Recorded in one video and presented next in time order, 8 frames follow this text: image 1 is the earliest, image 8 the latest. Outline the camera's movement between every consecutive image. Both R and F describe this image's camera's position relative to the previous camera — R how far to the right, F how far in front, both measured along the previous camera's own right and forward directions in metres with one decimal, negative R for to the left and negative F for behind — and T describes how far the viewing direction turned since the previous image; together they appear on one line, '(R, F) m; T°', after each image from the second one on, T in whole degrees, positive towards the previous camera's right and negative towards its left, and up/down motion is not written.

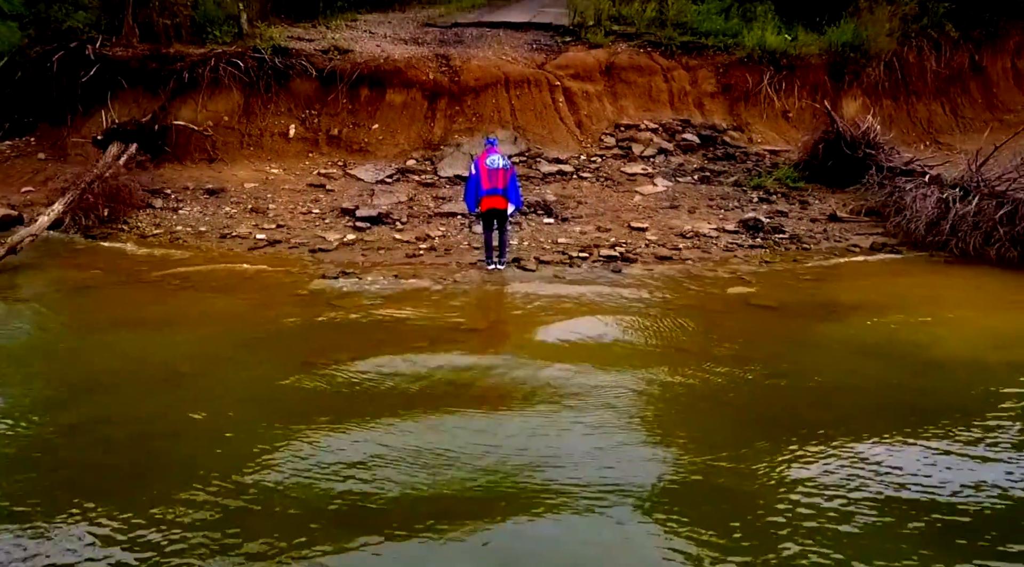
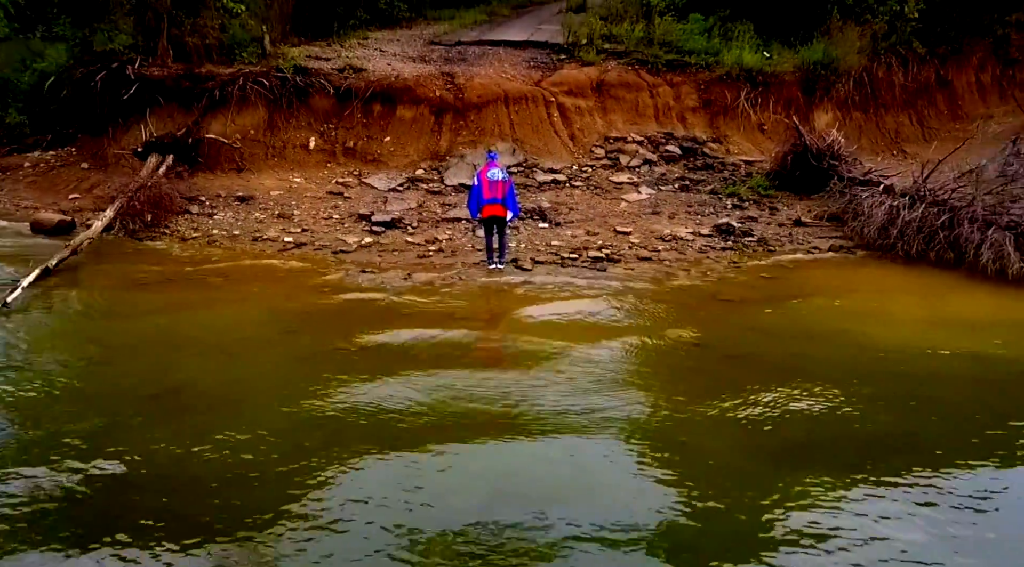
(0.0, -1.1) m; 0°
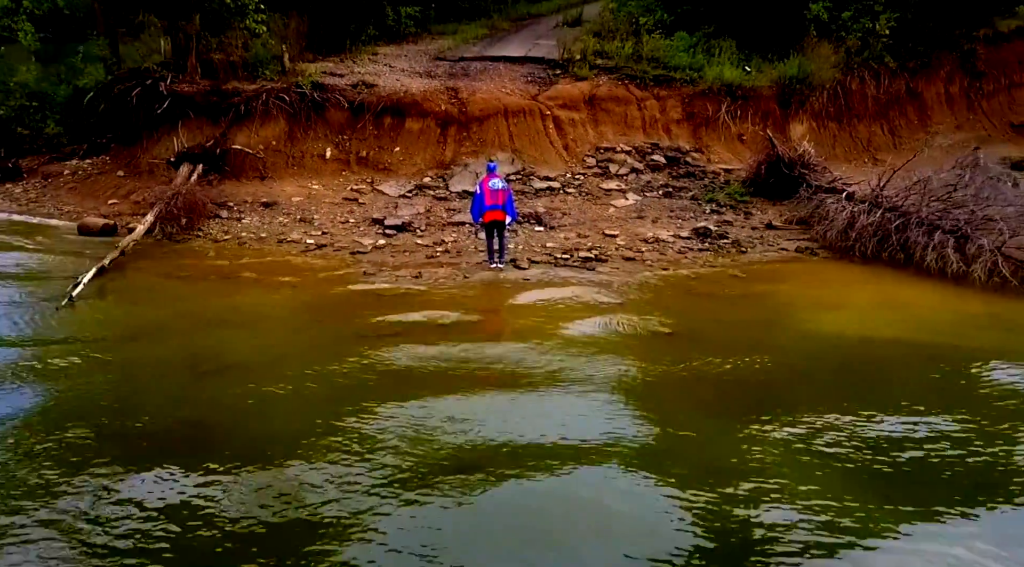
(0.0, -1.1) m; 0°
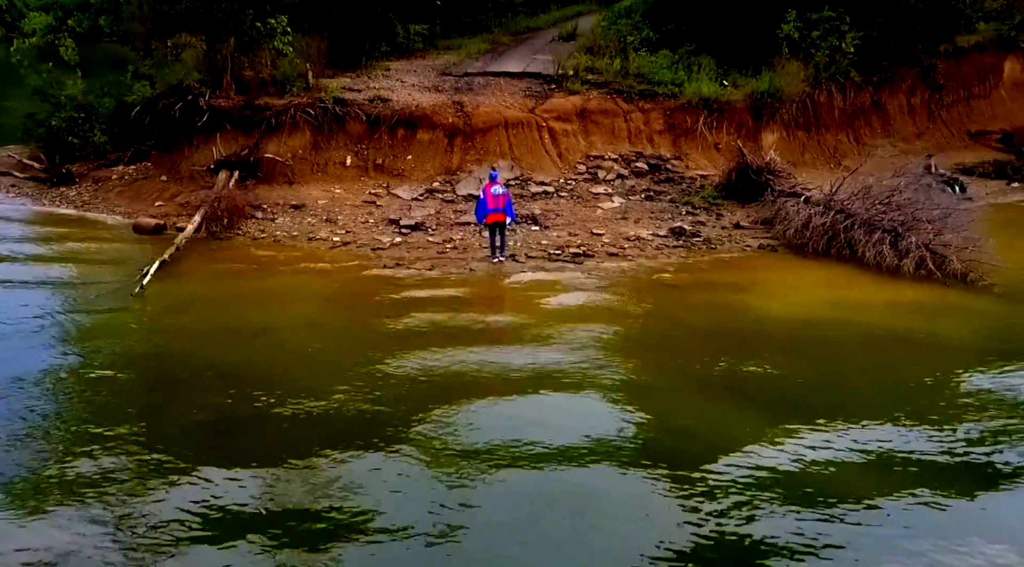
(0.0, -1.7) m; 0°
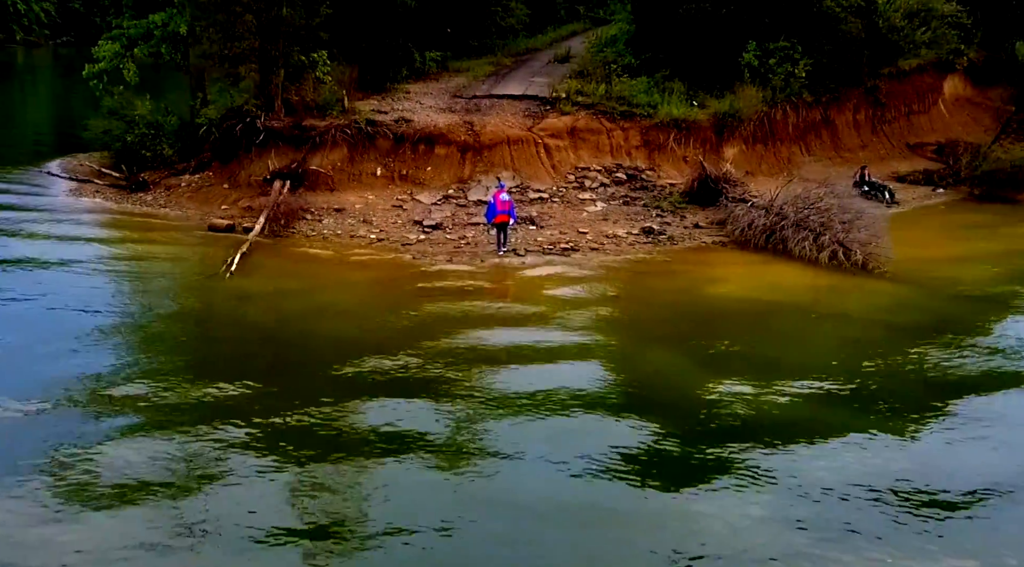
(0.0, -3.1) m; 0°
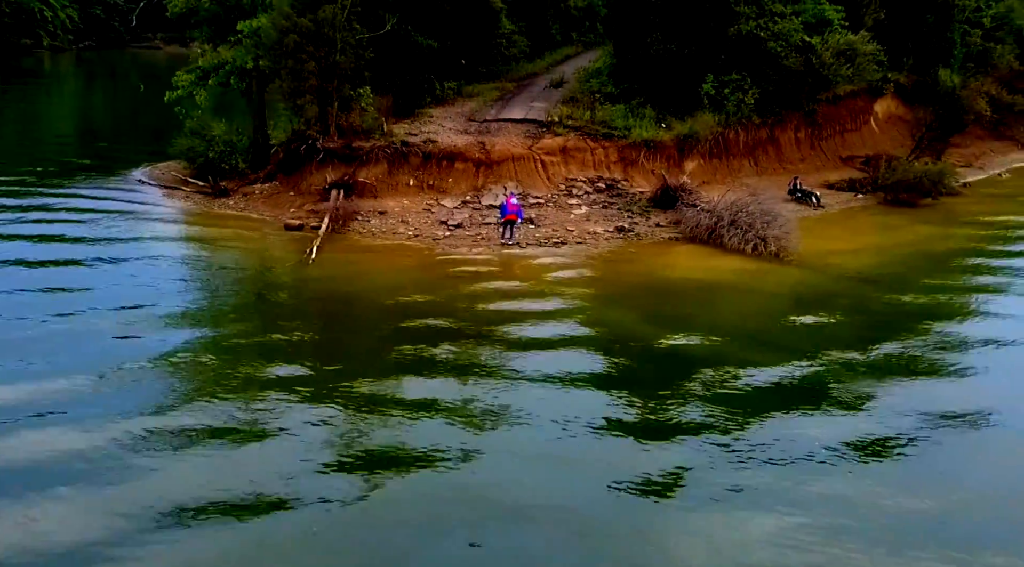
(-0.1, -5.0) m; 0°
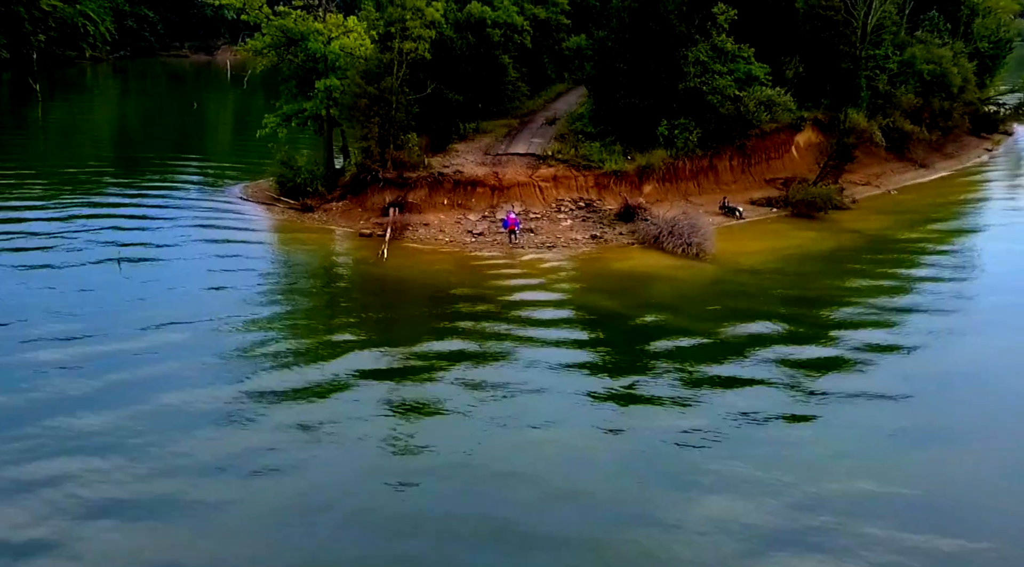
(-0.2, -9.1) m; 0°
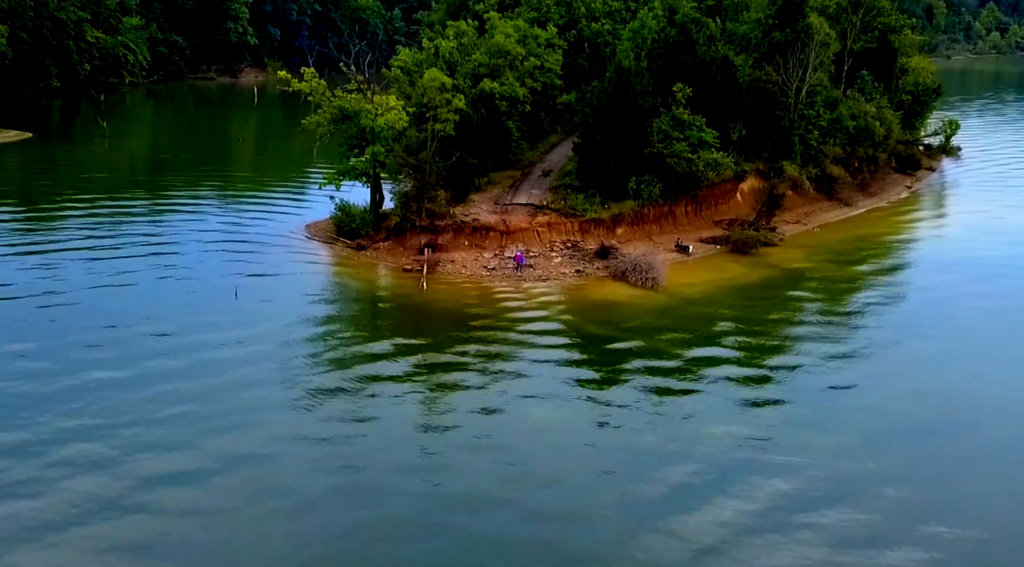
(-0.2, -10.3) m; 0°
